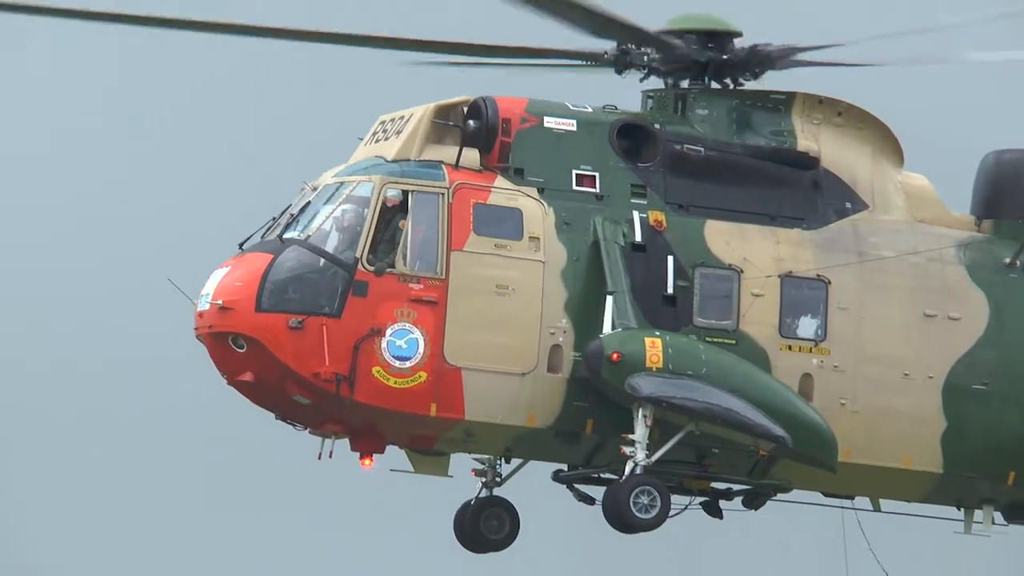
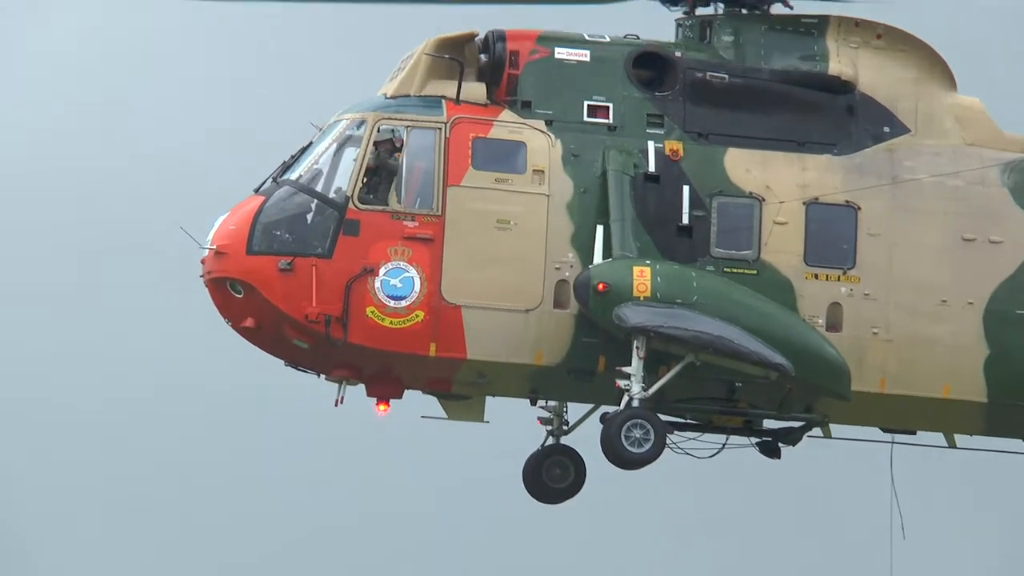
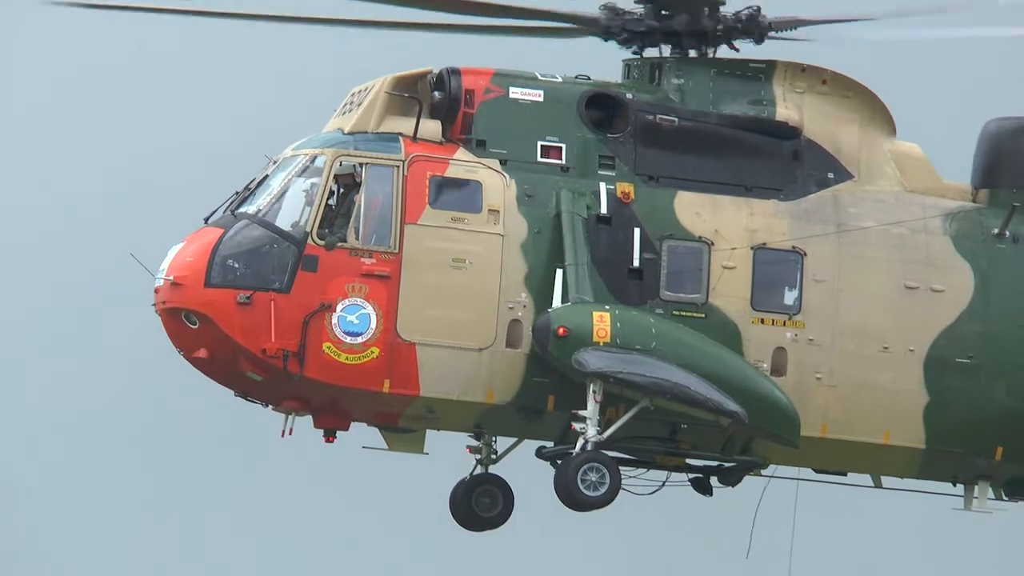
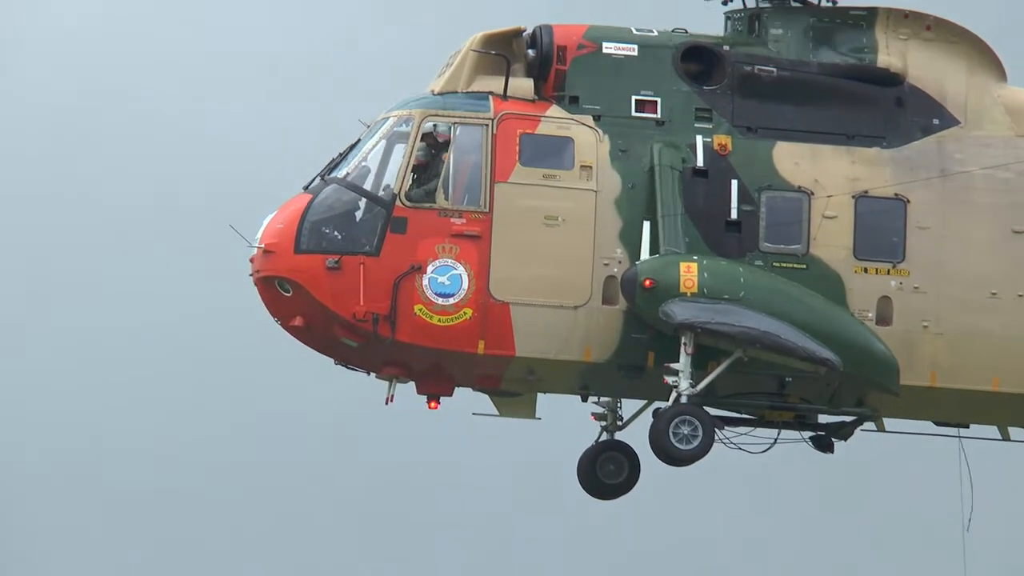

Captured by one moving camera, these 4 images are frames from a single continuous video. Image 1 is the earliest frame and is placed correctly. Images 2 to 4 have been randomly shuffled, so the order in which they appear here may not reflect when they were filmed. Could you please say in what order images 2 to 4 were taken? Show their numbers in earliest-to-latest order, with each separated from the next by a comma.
3, 2, 4
